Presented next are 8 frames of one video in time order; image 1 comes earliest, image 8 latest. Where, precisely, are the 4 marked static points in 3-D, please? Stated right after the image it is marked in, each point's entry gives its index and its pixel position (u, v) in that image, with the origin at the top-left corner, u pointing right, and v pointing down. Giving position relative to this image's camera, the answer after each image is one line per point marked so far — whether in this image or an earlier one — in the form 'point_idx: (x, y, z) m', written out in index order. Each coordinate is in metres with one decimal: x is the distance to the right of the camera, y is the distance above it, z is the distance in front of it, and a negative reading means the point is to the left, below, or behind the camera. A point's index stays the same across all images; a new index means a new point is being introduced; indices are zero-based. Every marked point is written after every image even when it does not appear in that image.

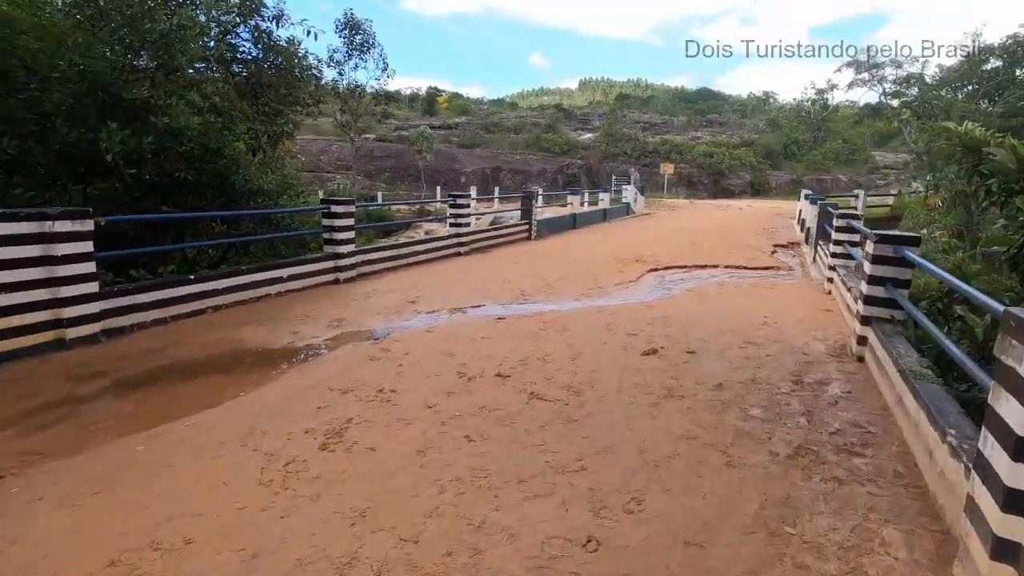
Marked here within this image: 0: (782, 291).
0: (+3.7, 0.0, +7.3) m
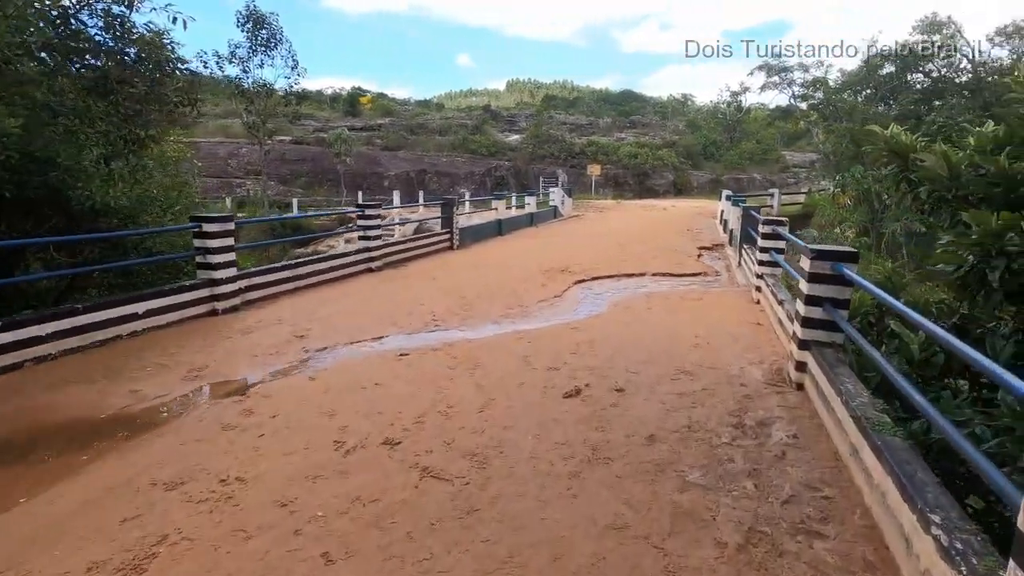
0: (+2.6, -0.2, +6.9) m
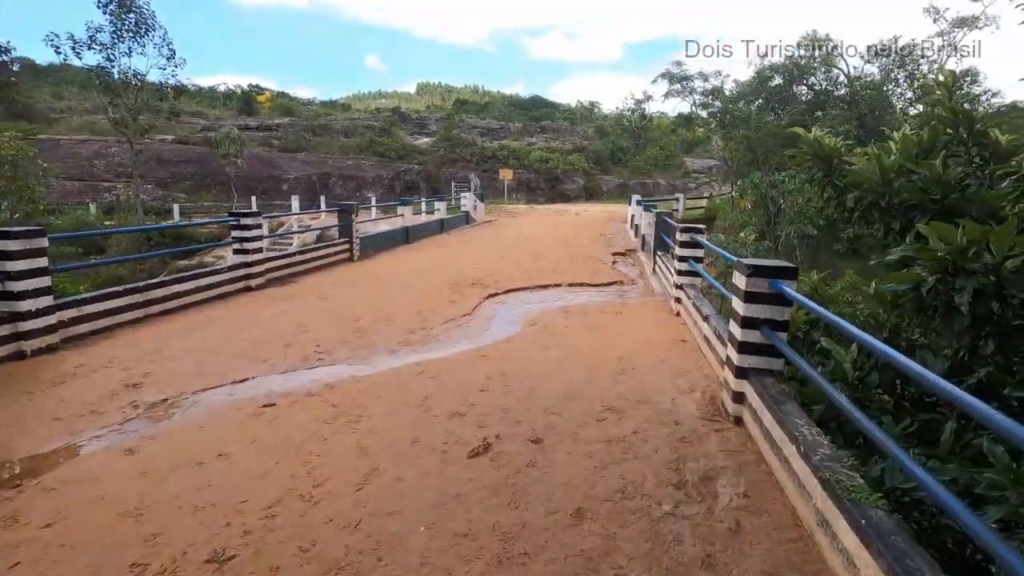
0: (+1.4, -0.3, +6.5) m
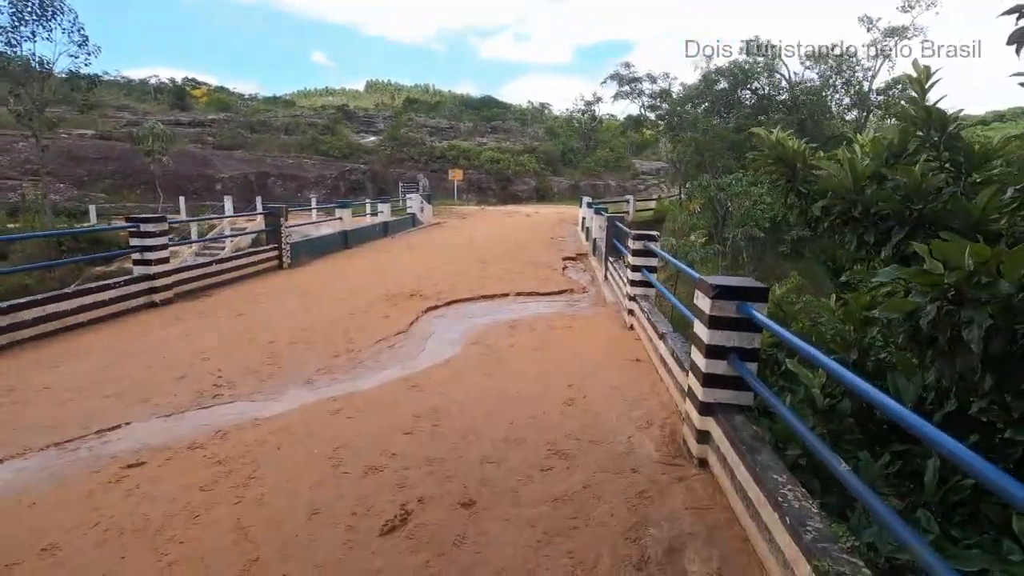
0: (+0.8, -0.5, +6.0) m
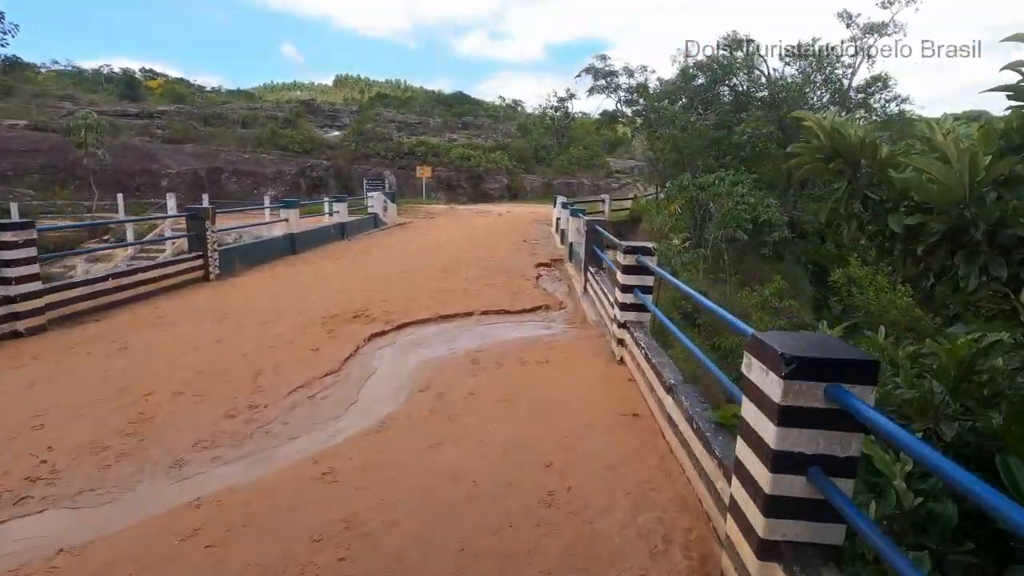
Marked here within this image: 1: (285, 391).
0: (+0.4, -0.7, +4.8) m
1: (-1.7, -0.8, +4.0) m
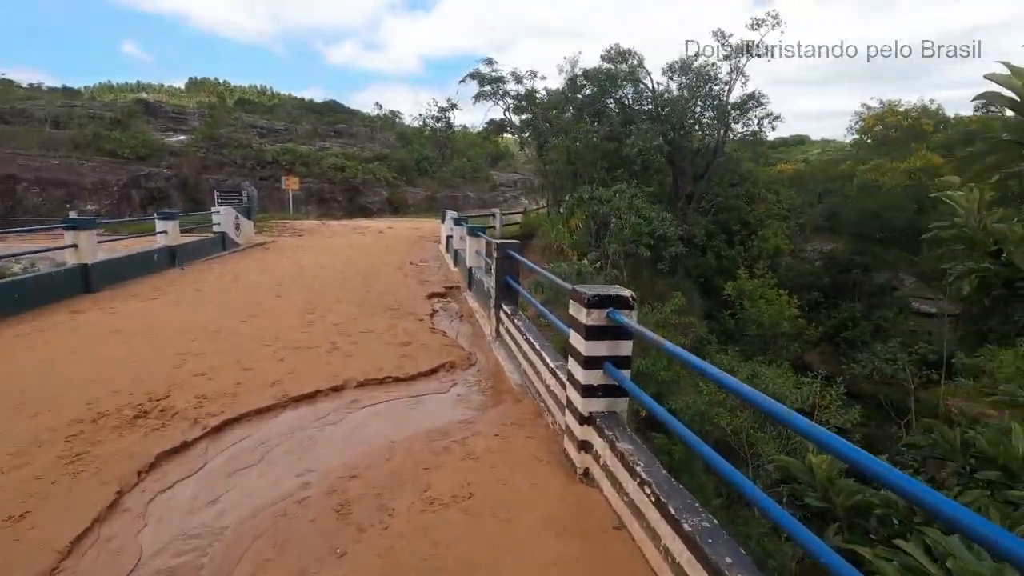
0: (-0.1, -1.1, +2.9) m
1: (-2.0, -1.2, +1.7) m
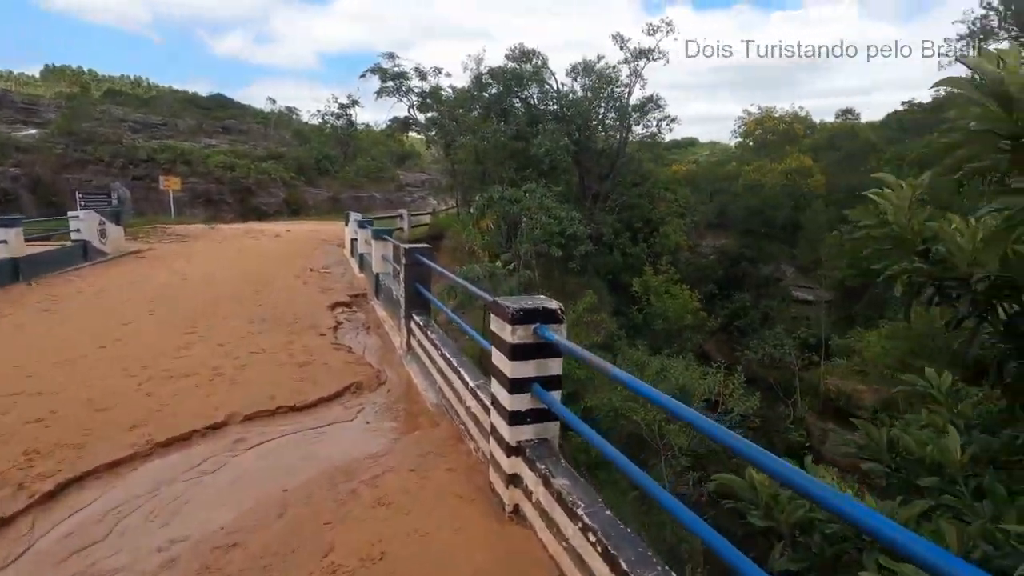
0: (-0.5, -1.2, +2.5) m
1: (-2.2, -1.4, +0.9) m
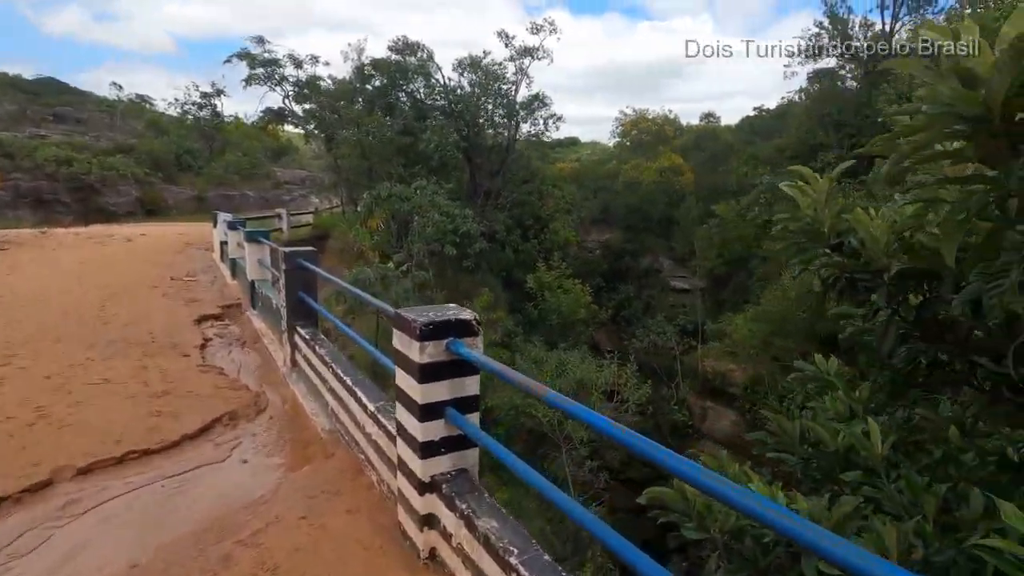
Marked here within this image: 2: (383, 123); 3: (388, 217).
0: (-0.8, -1.3, +2.0) m
1: (-2.1, -1.5, +0.1) m
2: (-4.4, +5.6, +18.2) m
3: (-3.6, +2.1, +15.7) m
